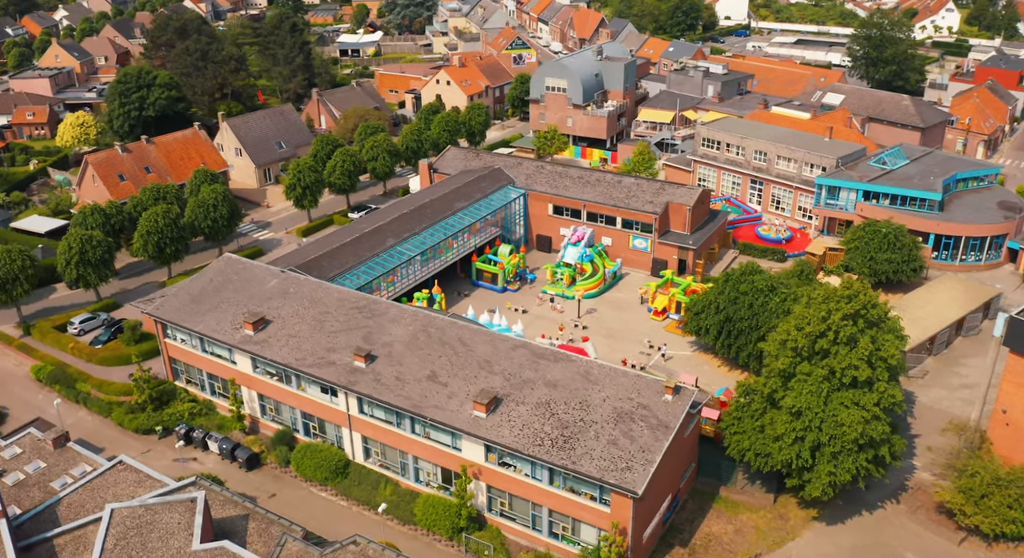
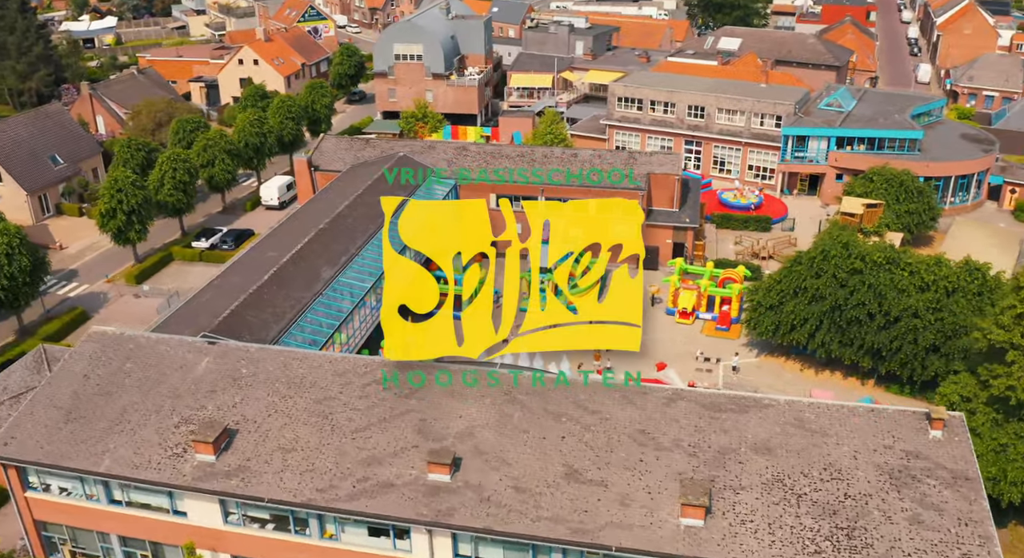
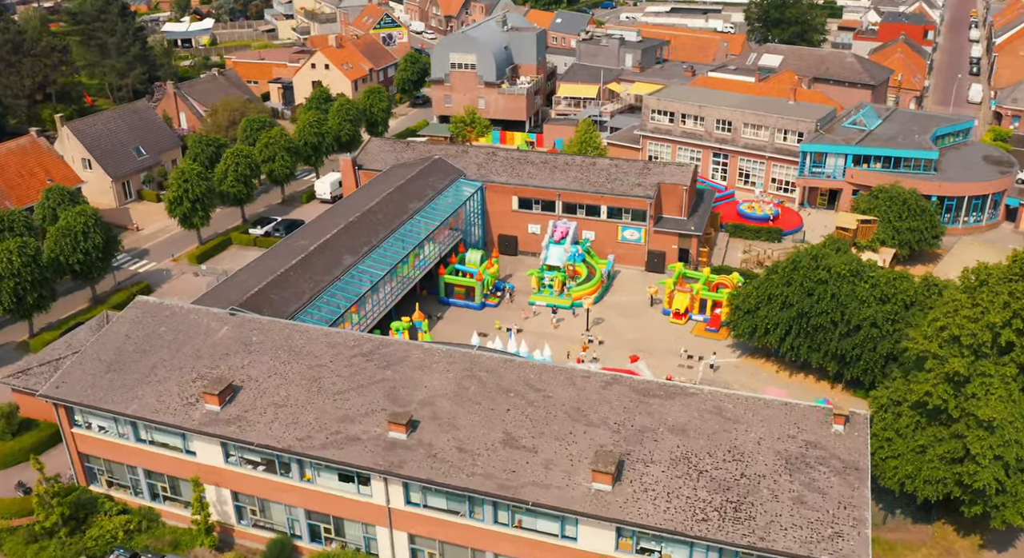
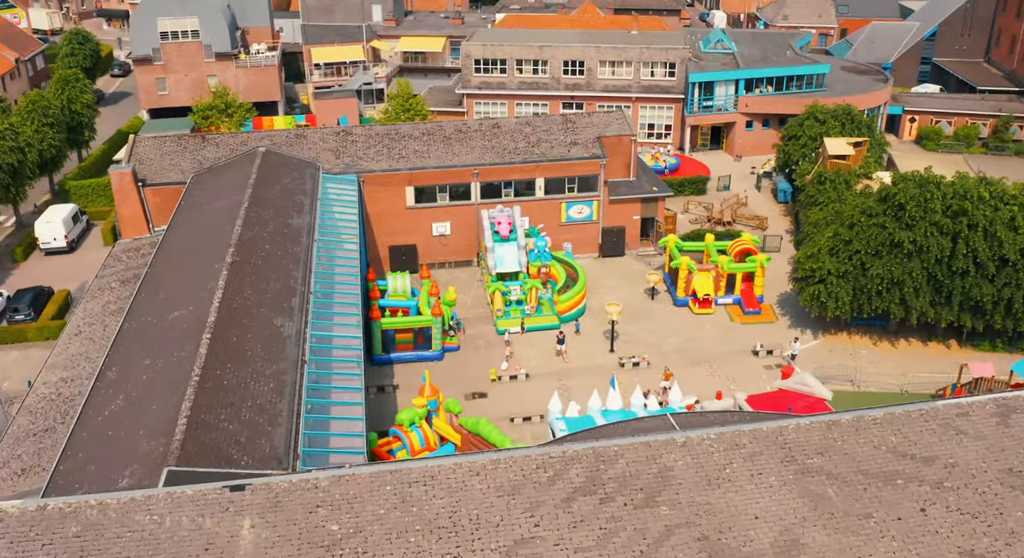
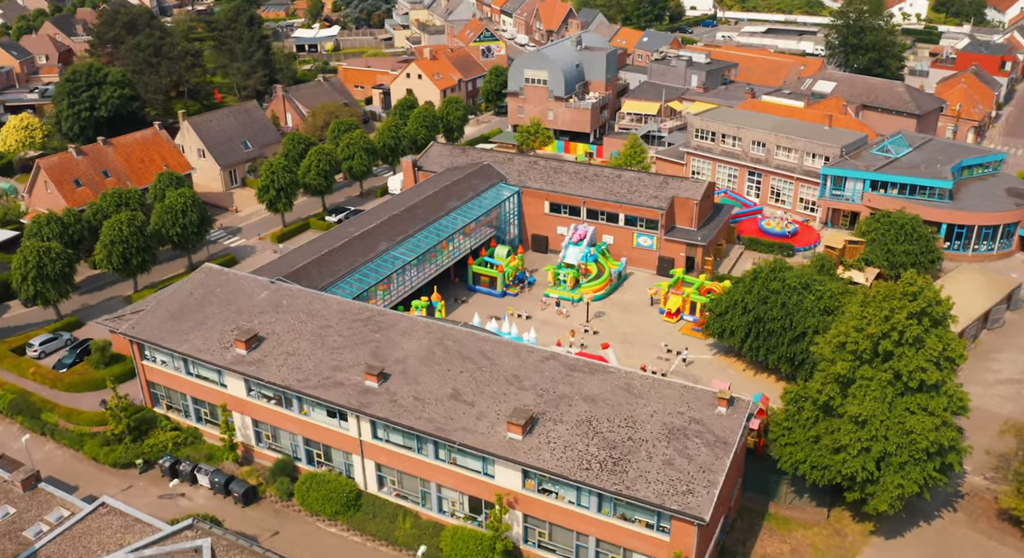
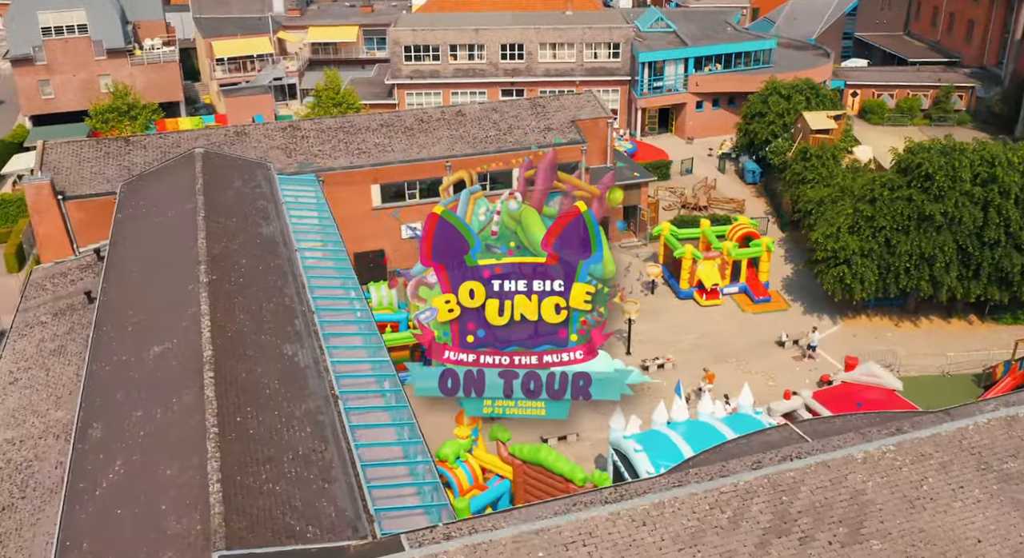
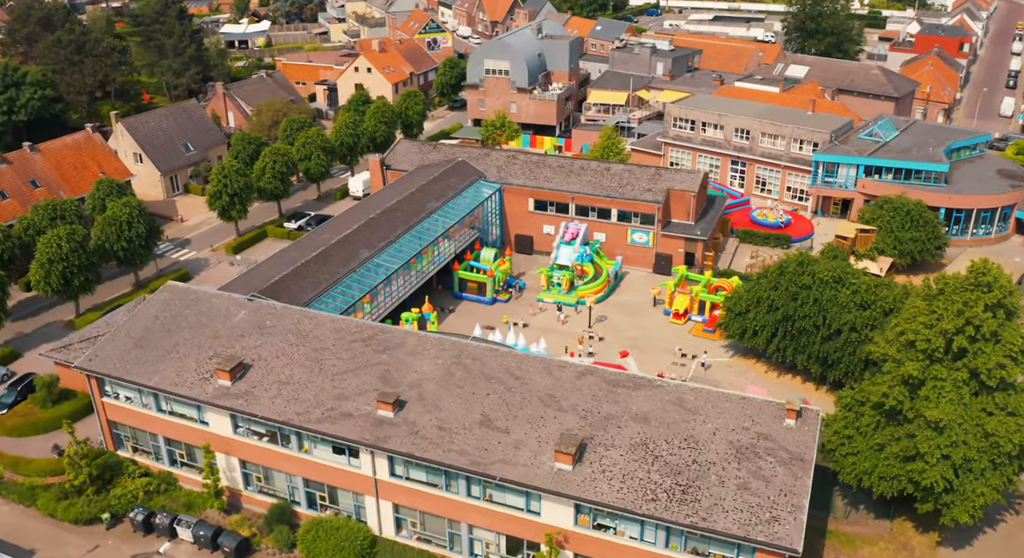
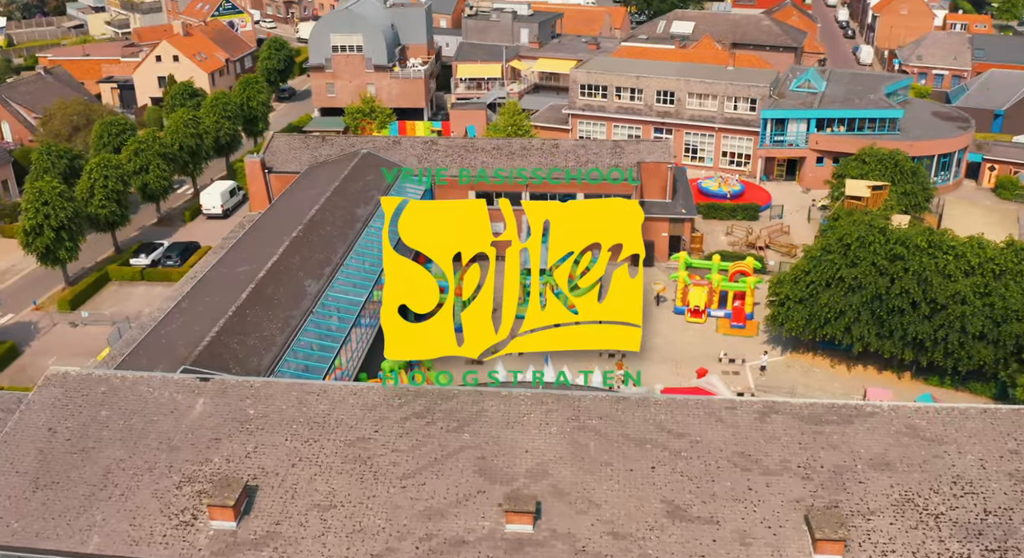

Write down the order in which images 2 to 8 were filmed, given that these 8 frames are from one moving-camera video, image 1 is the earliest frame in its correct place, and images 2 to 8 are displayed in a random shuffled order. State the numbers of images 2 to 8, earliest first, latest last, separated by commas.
5, 7, 3, 2, 8, 4, 6
